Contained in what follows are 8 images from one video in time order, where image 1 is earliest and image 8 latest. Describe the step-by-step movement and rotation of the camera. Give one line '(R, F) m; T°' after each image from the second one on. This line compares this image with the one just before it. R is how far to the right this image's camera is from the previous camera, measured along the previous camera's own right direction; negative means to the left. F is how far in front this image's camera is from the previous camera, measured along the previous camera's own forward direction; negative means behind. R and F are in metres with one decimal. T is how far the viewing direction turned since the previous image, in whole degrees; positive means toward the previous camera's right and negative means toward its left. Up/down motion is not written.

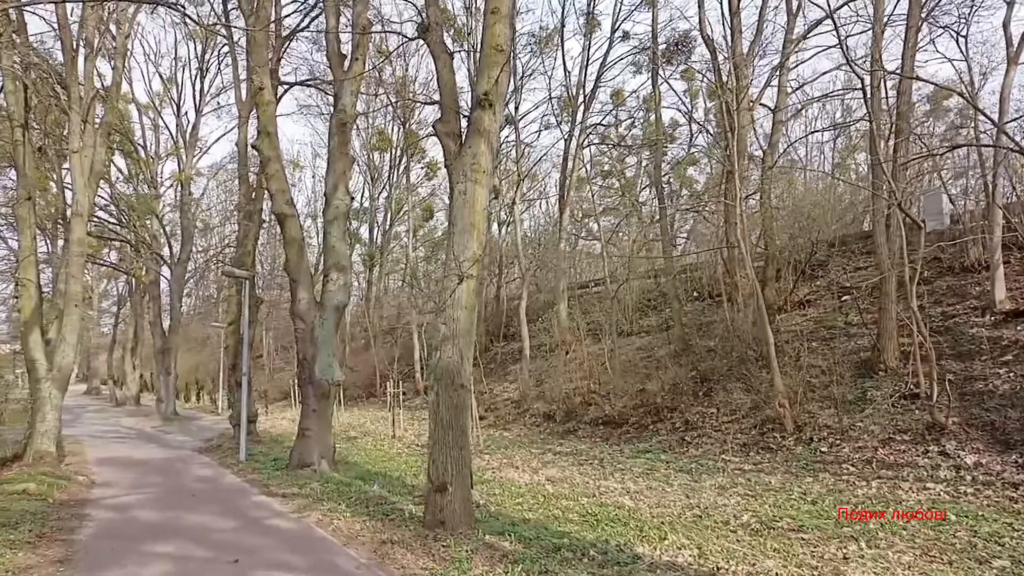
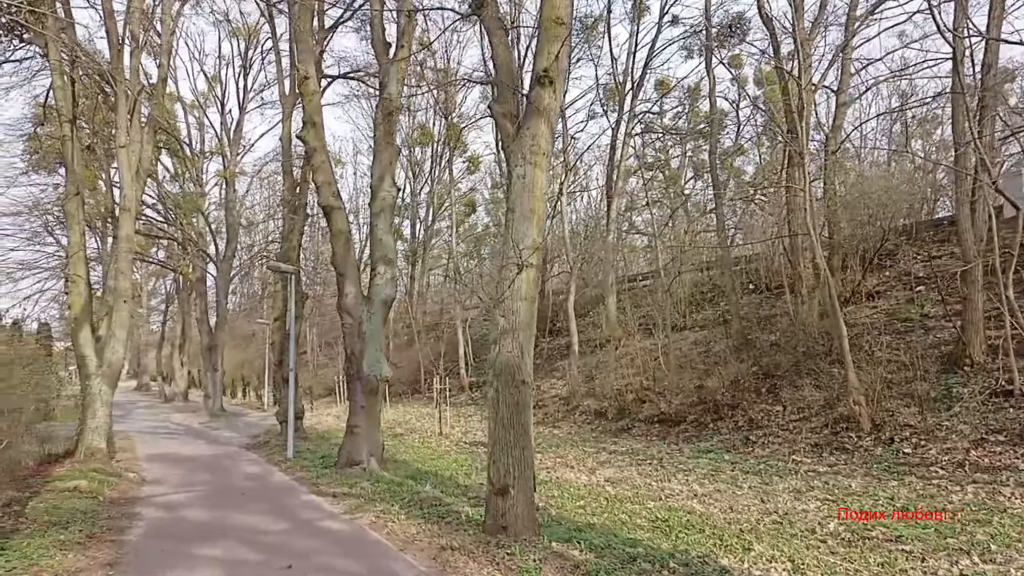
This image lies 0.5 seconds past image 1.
(-0.3, +0.5) m; -3°
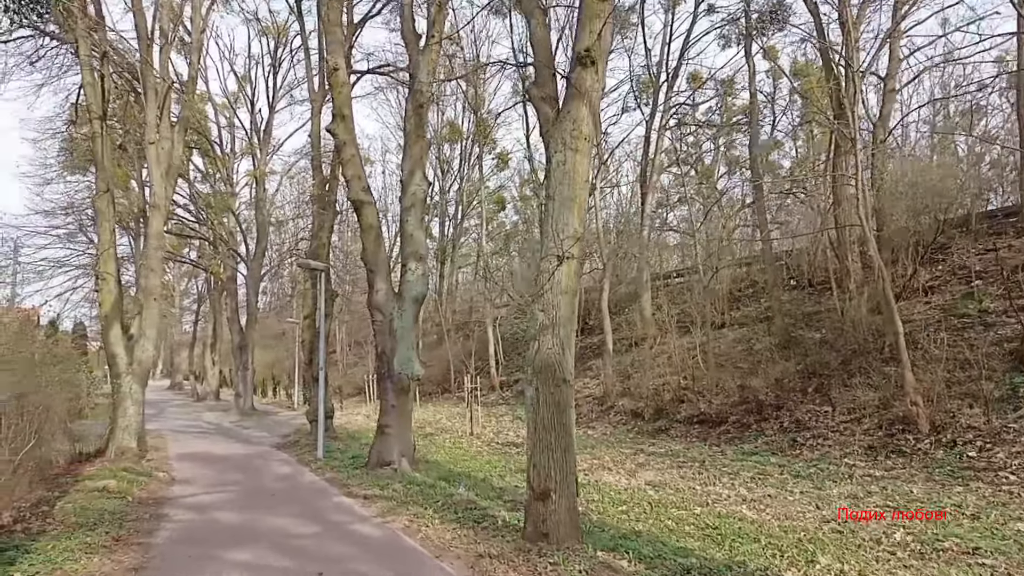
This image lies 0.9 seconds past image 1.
(-0.1, +0.4) m; -2°
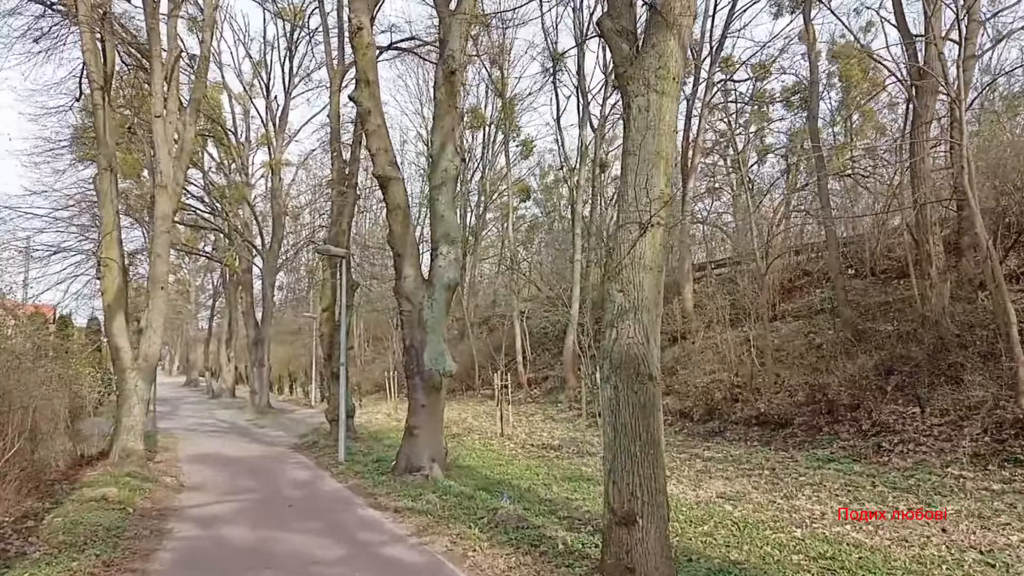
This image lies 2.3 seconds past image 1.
(-0.5, +1.3) m; -1°
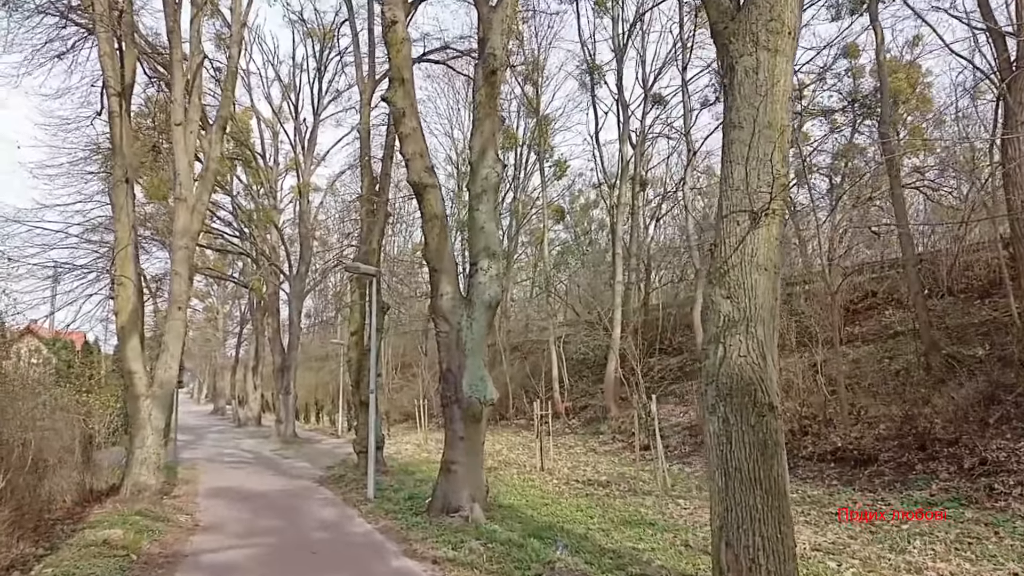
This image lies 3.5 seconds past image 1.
(-0.3, +1.1) m; -2°
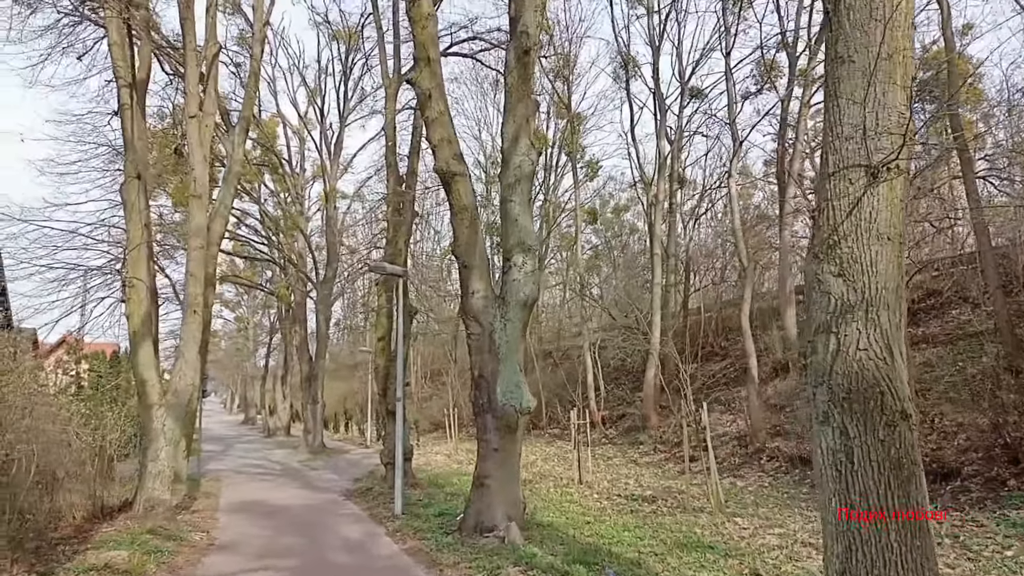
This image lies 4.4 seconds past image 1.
(-0.1, +0.9) m; -2°
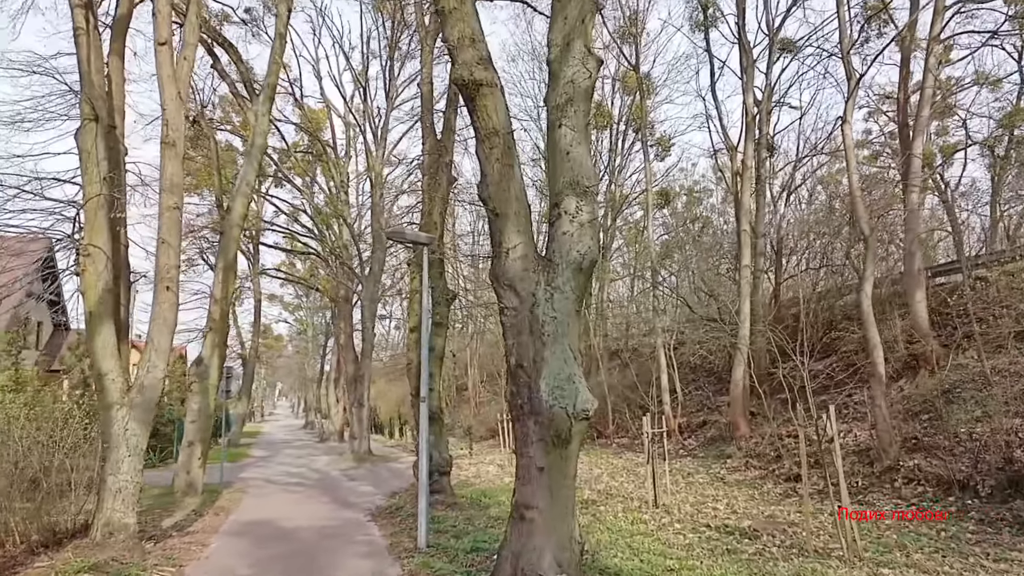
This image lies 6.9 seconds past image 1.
(+0.2, +2.7) m; -5°
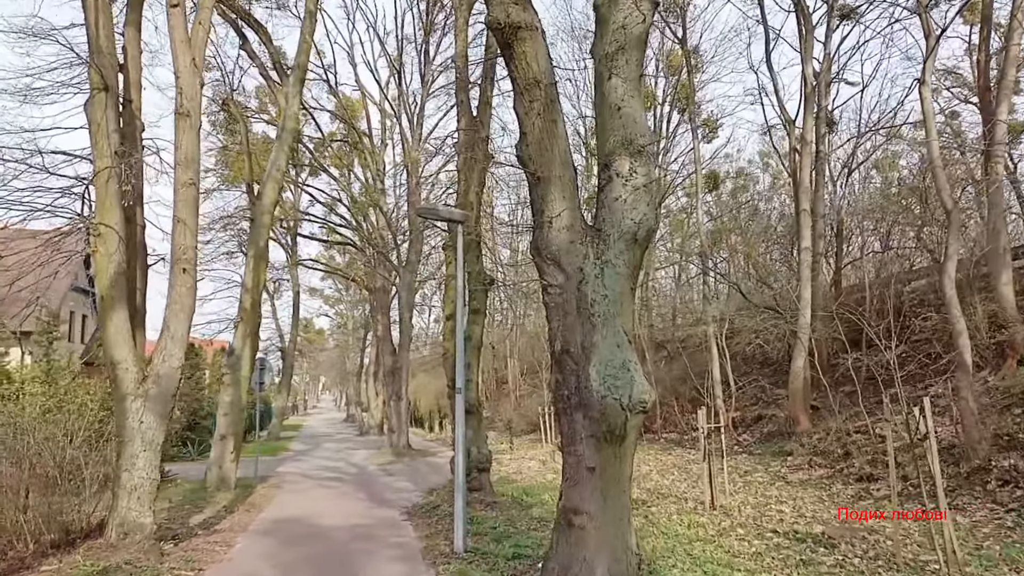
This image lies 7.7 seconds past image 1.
(0.0, +0.9) m; -3°
